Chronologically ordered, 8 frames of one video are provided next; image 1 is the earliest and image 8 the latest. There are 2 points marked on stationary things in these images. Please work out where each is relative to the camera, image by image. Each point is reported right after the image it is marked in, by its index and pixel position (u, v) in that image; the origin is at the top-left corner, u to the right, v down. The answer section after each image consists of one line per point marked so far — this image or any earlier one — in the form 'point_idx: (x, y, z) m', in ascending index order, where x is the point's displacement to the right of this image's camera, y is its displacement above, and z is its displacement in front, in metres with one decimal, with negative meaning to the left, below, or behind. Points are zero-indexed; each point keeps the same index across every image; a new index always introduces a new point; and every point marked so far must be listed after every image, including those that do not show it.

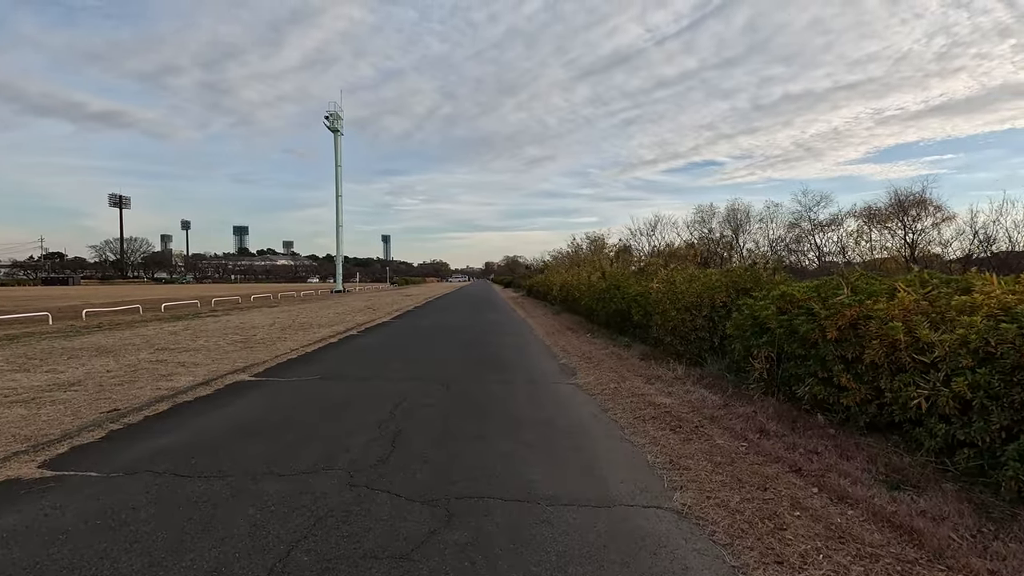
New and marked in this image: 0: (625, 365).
0: (+2.0, -1.4, +9.4) m
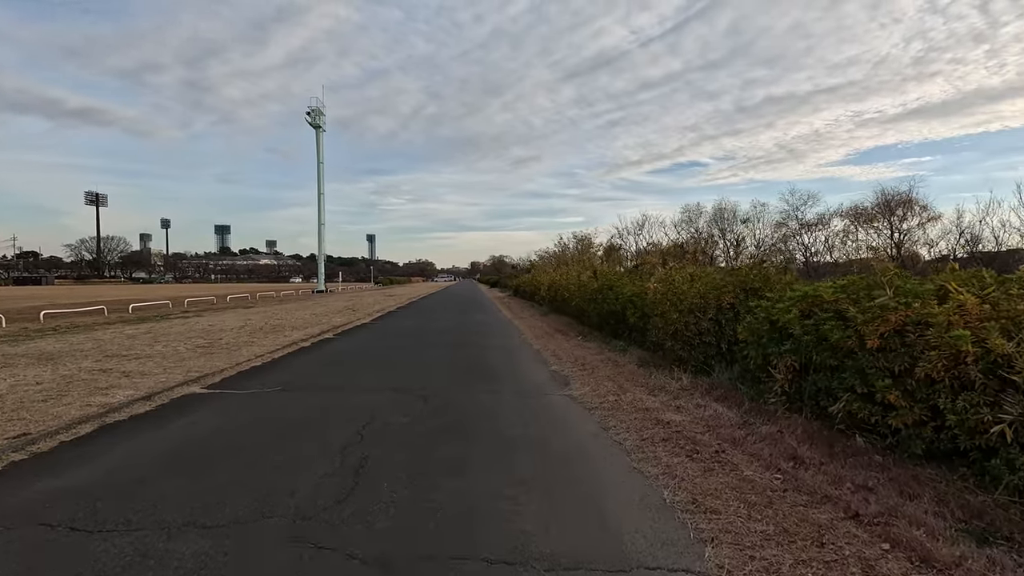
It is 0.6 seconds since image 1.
0: (+1.8, -1.4, +8.6) m
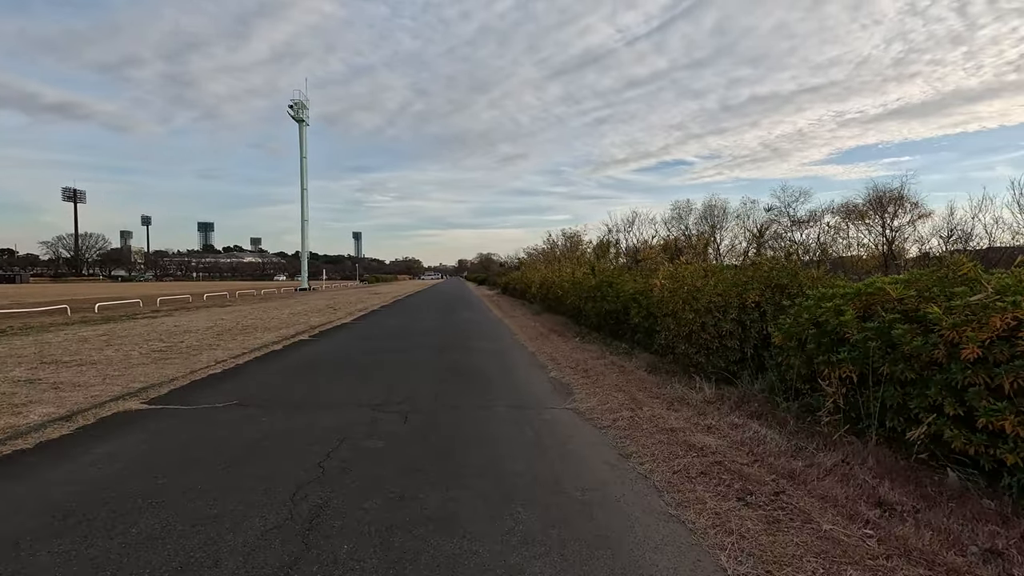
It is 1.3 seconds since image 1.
0: (+1.7, -1.3, +7.6) m
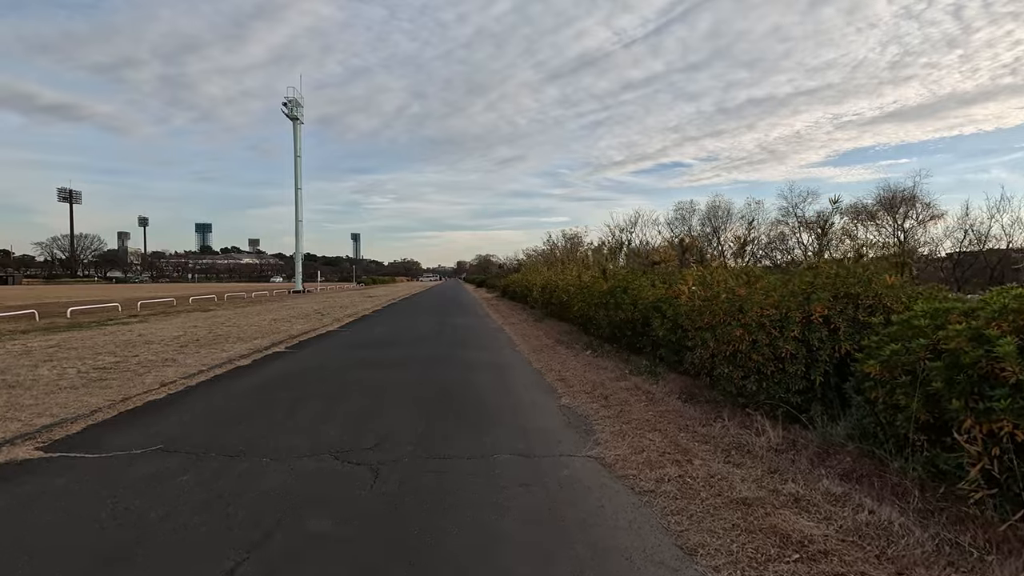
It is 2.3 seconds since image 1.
0: (+1.8, -1.4, +6.0) m
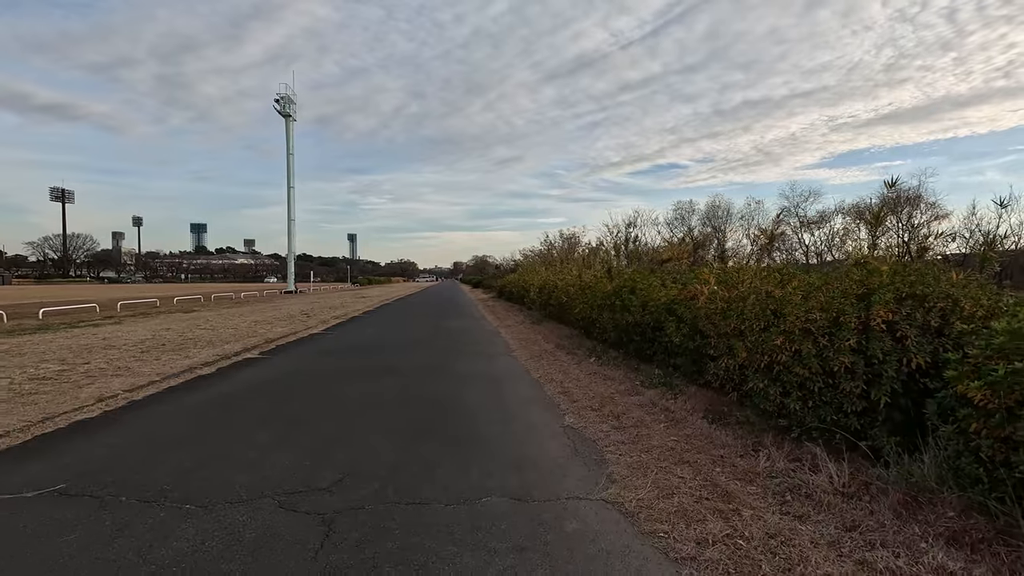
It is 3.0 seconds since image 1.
0: (+1.7, -1.4, +5.0) m
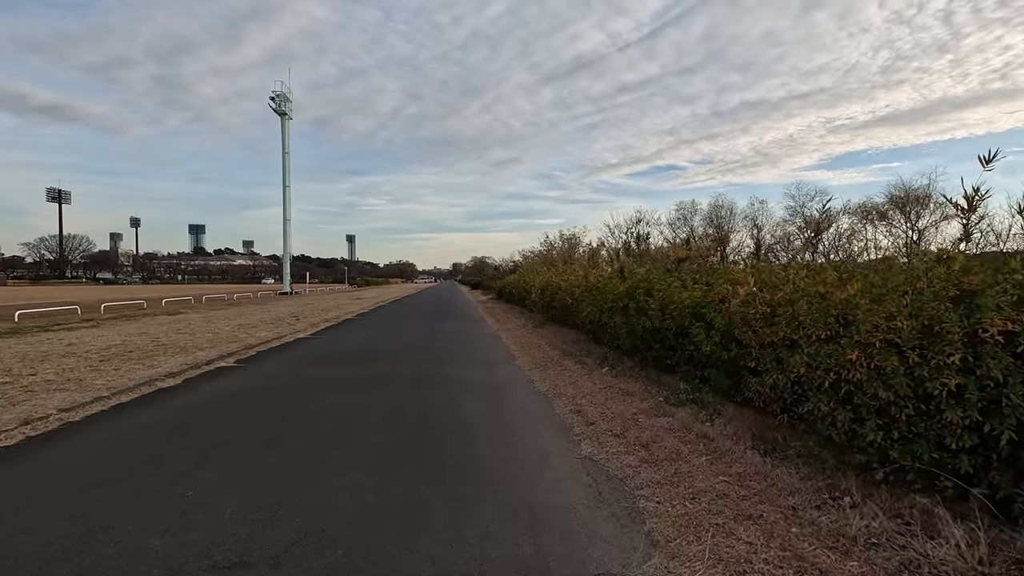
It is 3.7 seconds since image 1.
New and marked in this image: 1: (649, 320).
0: (+1.8, -1.4, +3.9) m
1: (+2.2, -0.5, +8.5) m
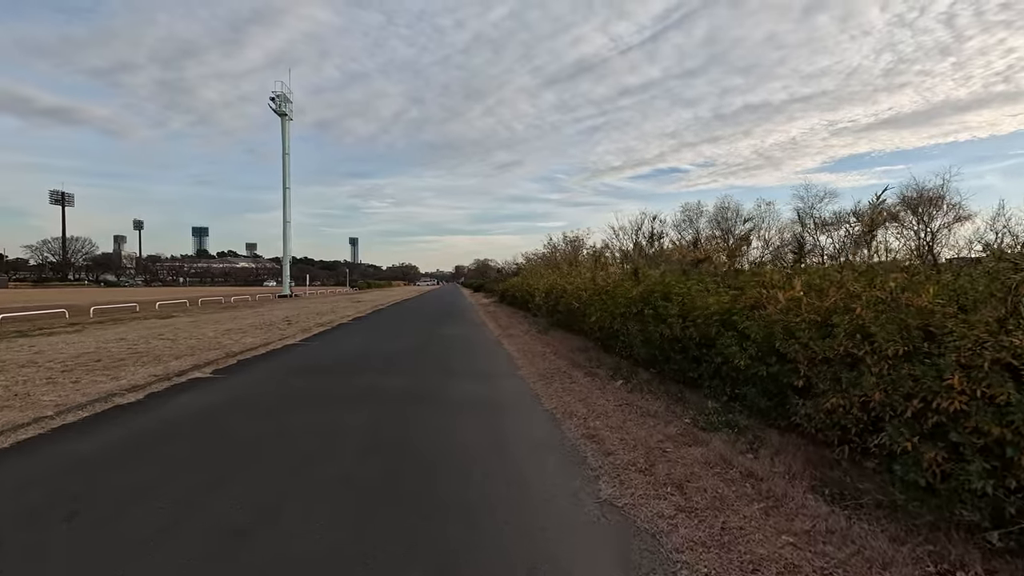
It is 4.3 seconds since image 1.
0: (+1.8, -1.5, +3.0) m
1: (+2.2, -0.6, +7.6) m
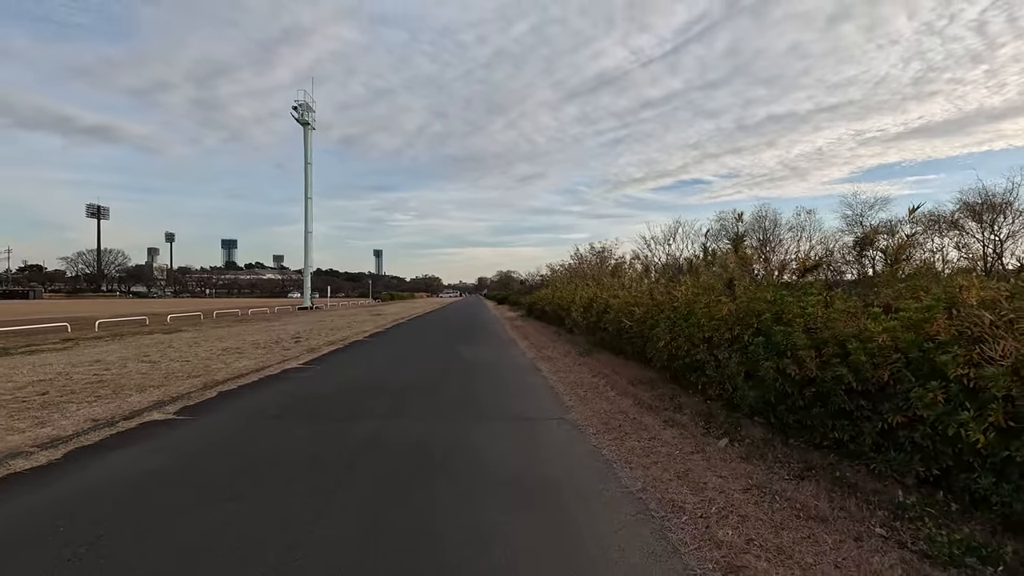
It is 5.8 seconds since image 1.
0: (+2.2, -1.5, +0.7) m
1: (+2.8, -0.7, +5.3) m
